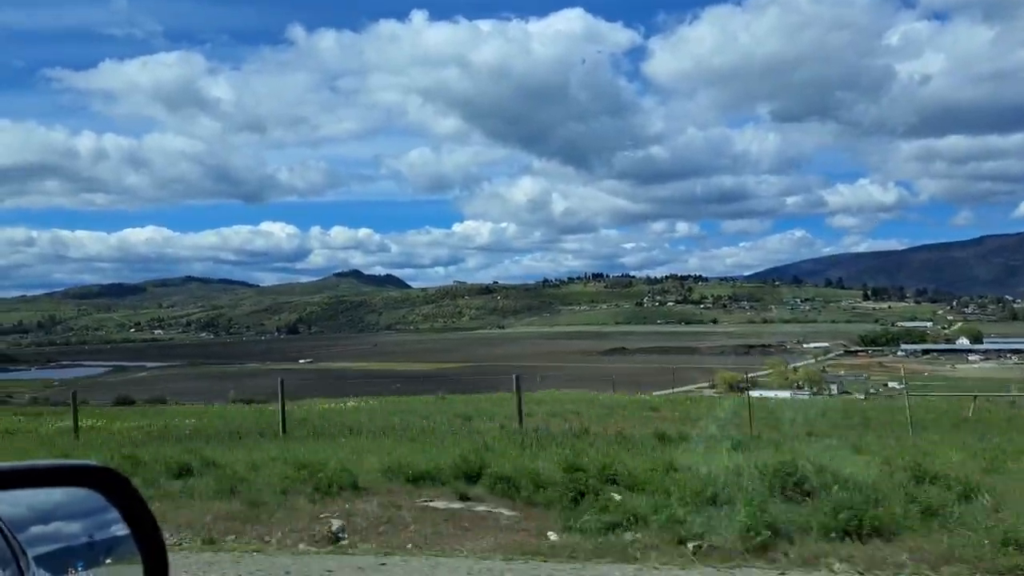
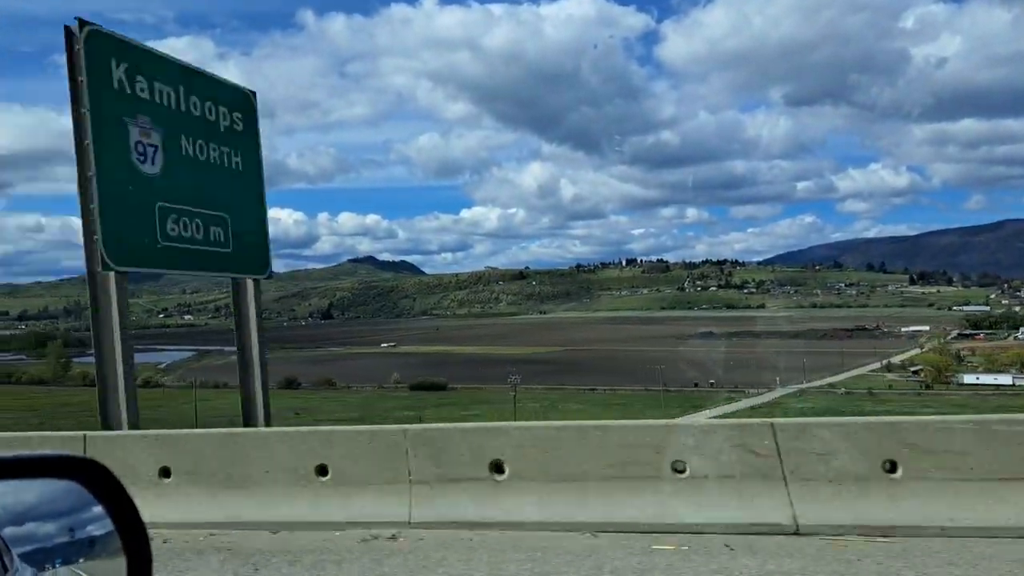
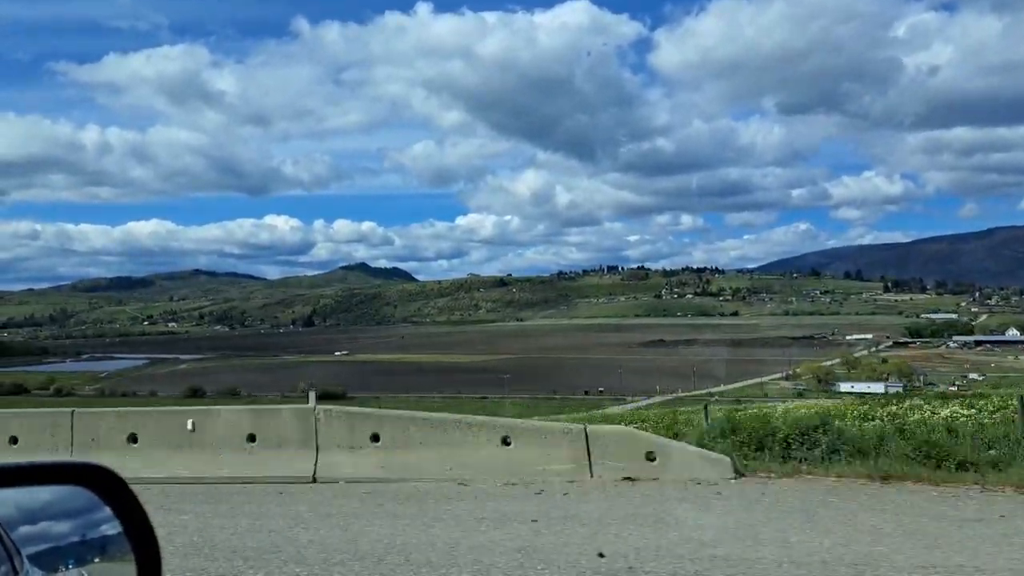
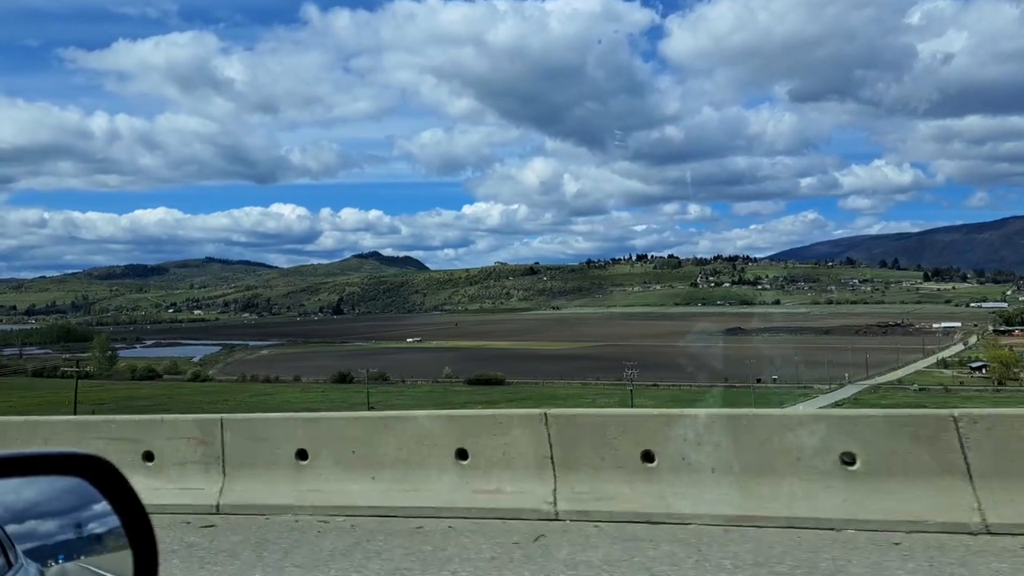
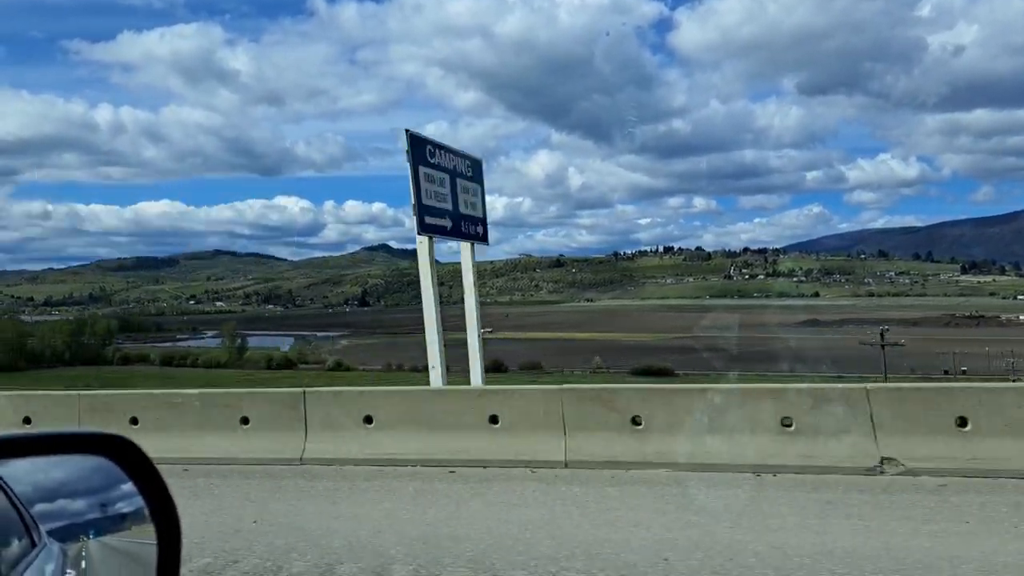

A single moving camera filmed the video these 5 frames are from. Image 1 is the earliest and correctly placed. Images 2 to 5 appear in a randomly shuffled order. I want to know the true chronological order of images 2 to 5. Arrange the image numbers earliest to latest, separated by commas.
3, 2, 4, 5
